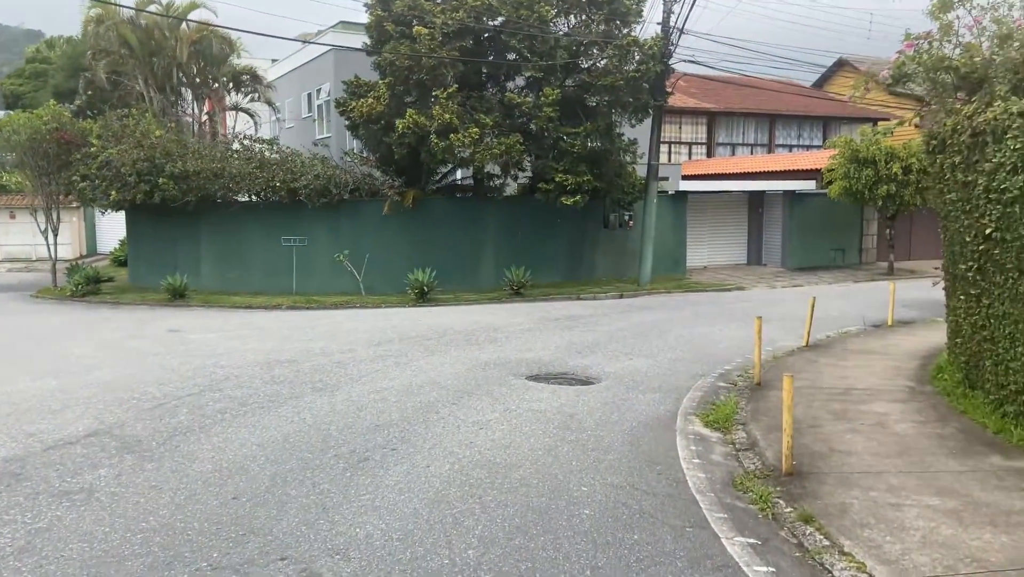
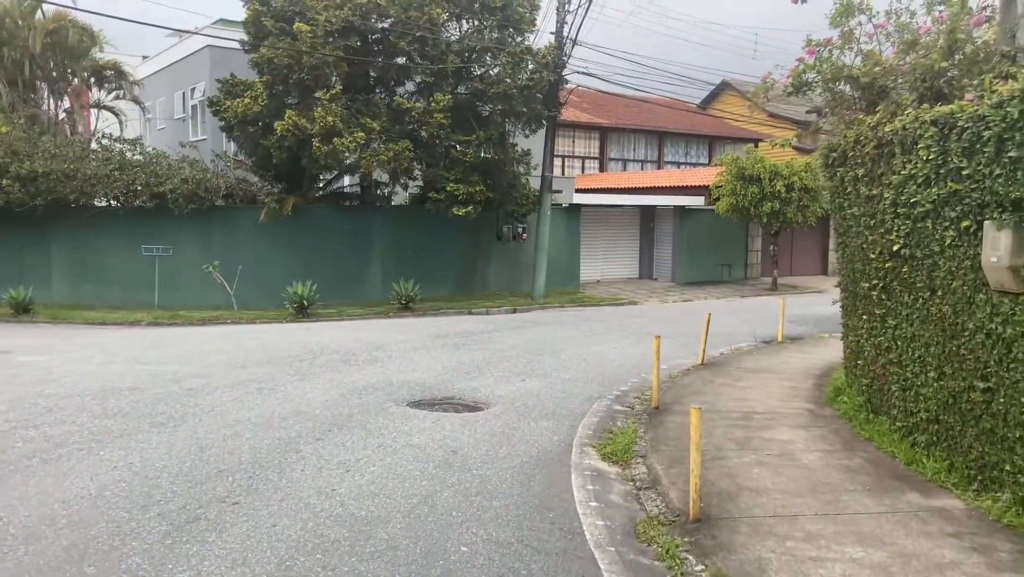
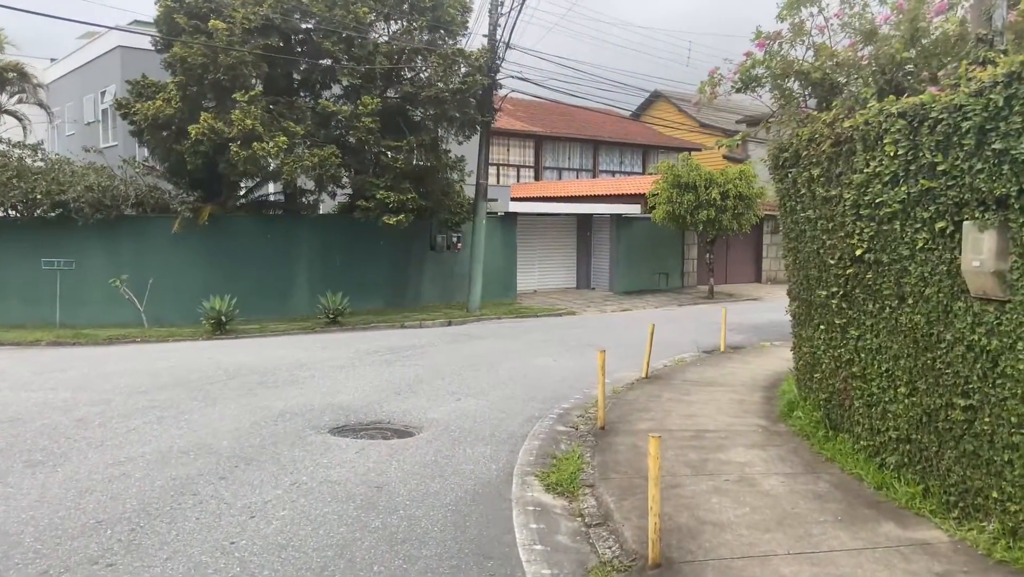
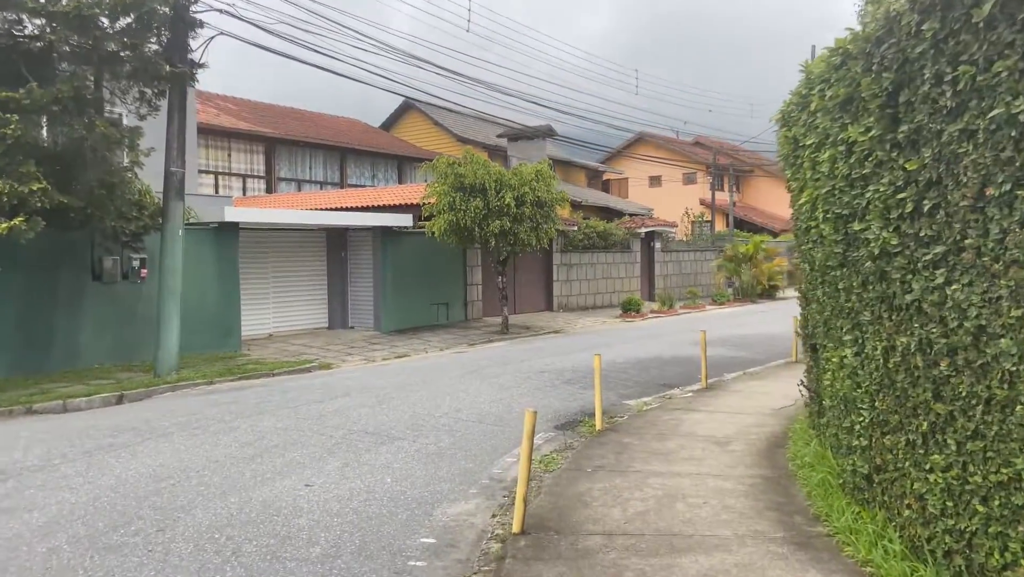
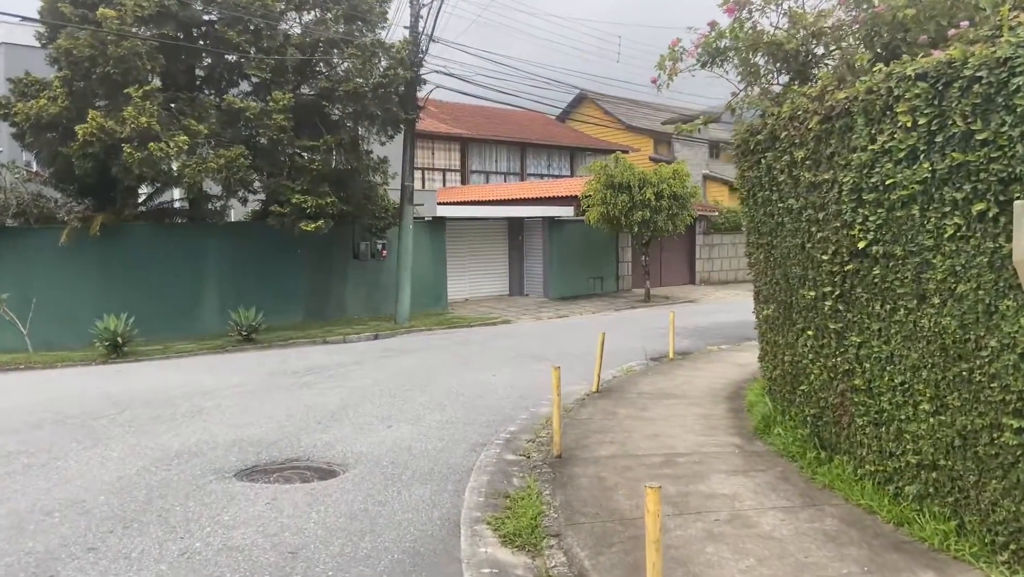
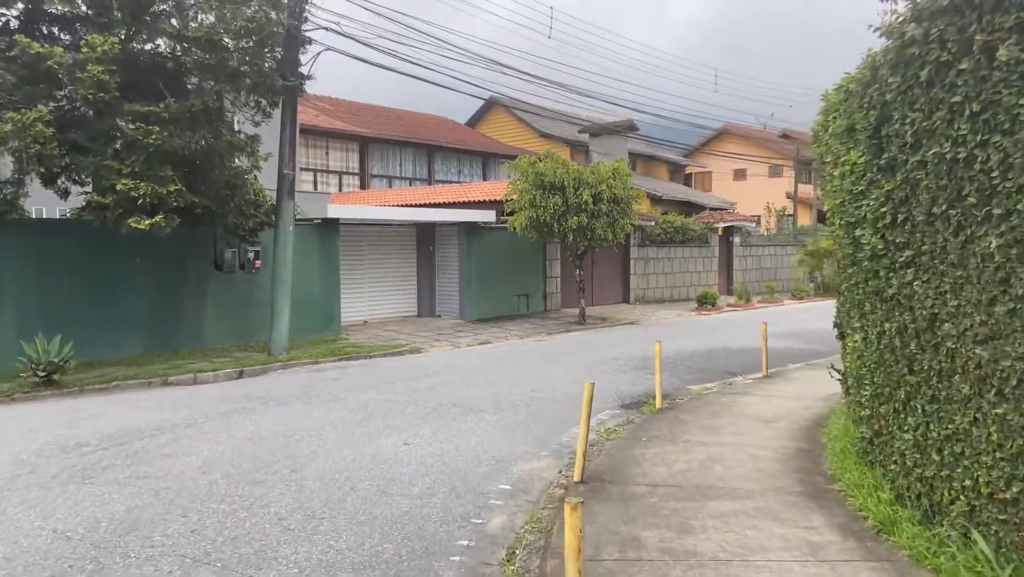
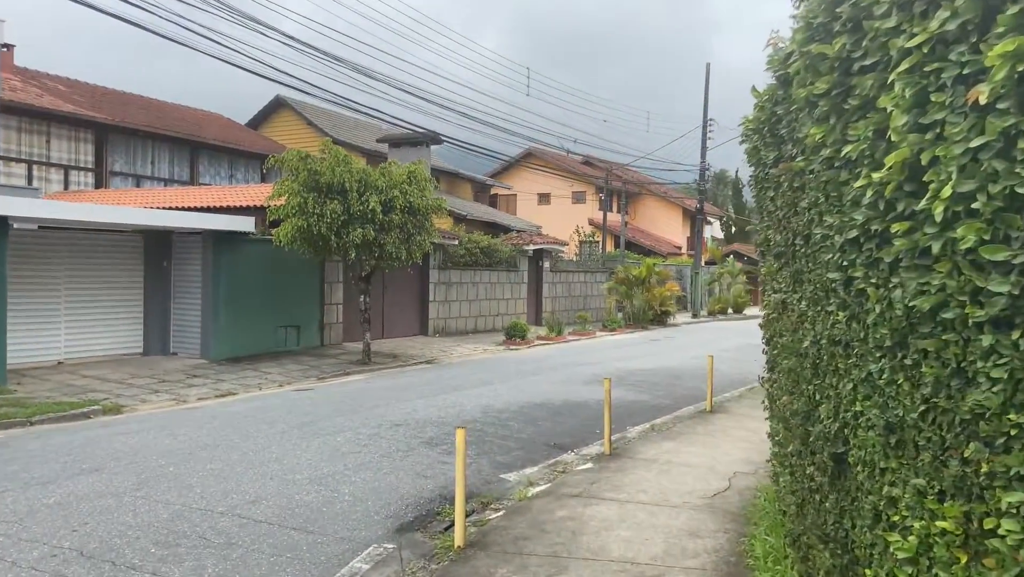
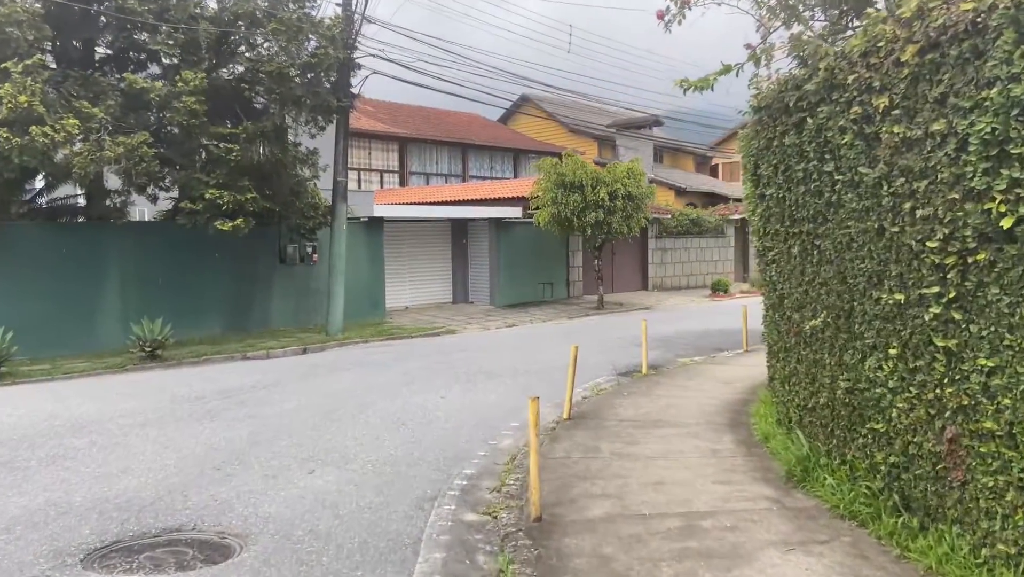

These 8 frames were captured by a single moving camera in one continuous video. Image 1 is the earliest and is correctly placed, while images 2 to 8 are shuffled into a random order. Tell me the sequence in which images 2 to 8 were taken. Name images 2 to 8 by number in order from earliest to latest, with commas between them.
2, 3, 5, 8, 6, 4, 7
